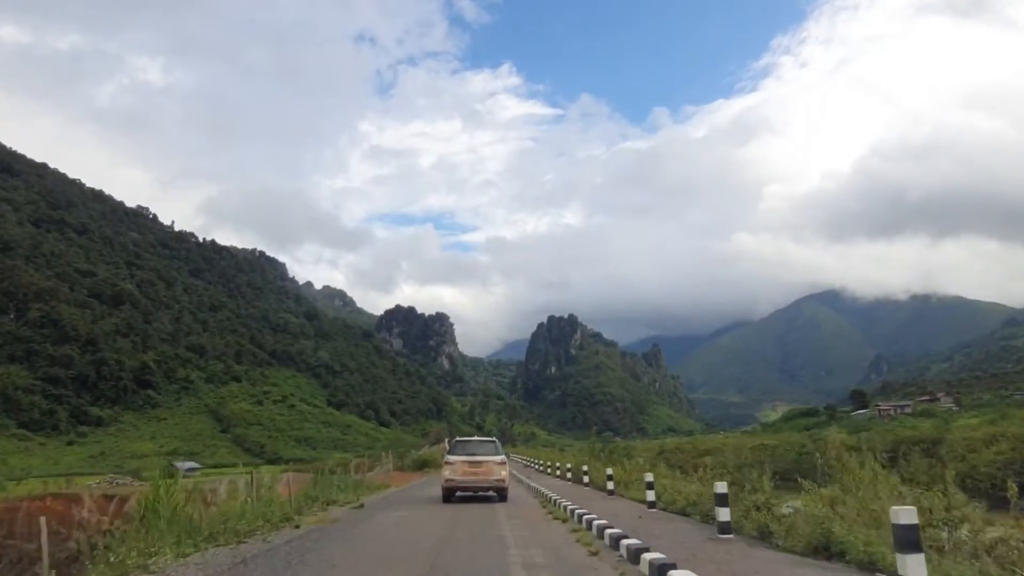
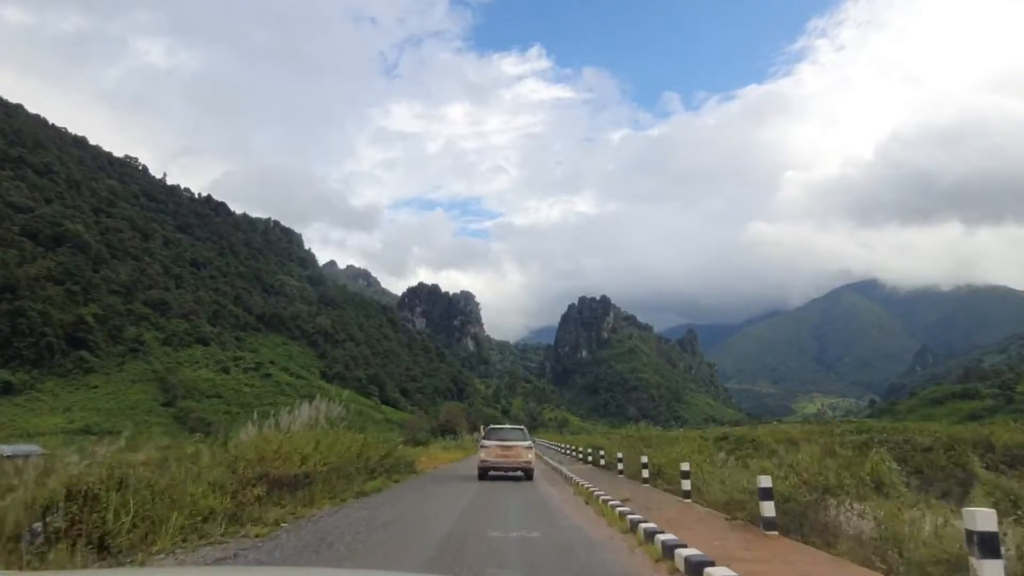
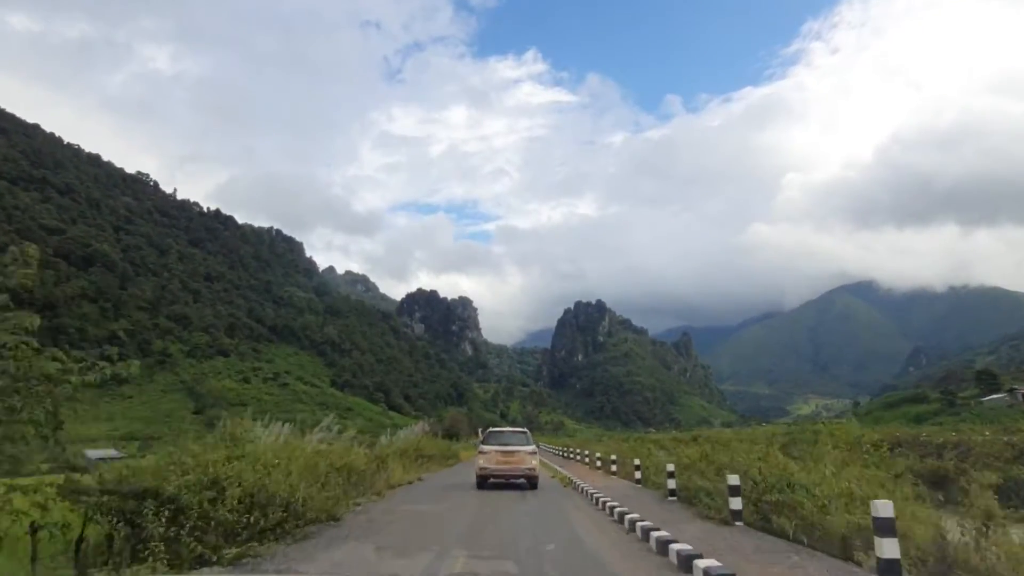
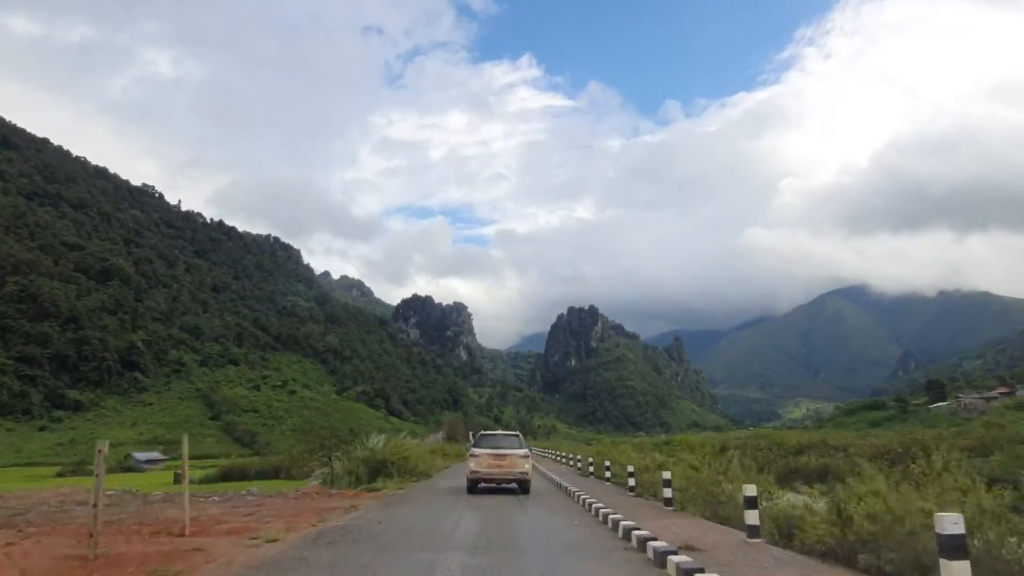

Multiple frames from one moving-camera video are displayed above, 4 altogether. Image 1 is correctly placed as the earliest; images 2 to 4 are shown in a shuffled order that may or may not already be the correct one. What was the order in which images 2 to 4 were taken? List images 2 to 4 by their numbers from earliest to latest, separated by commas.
4, 3, 2
